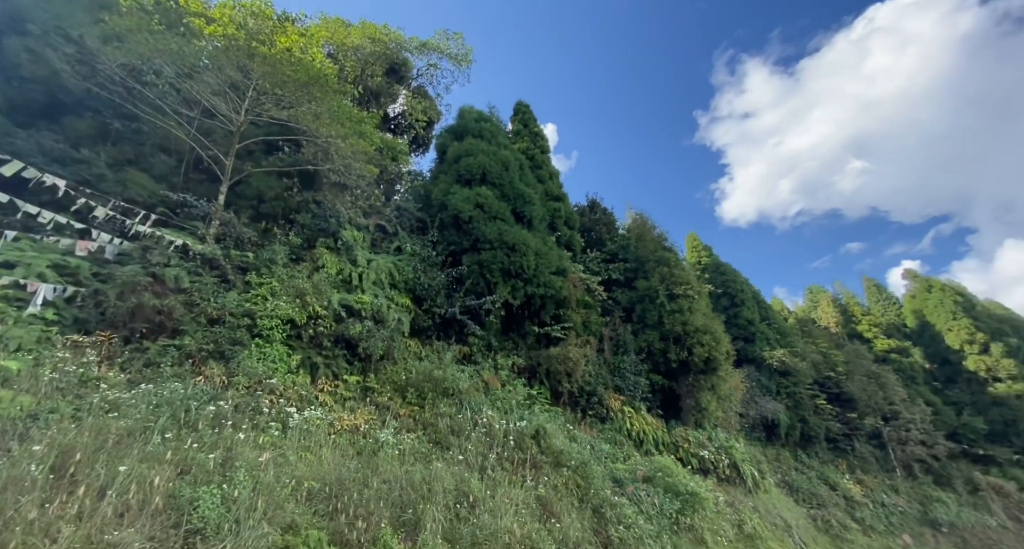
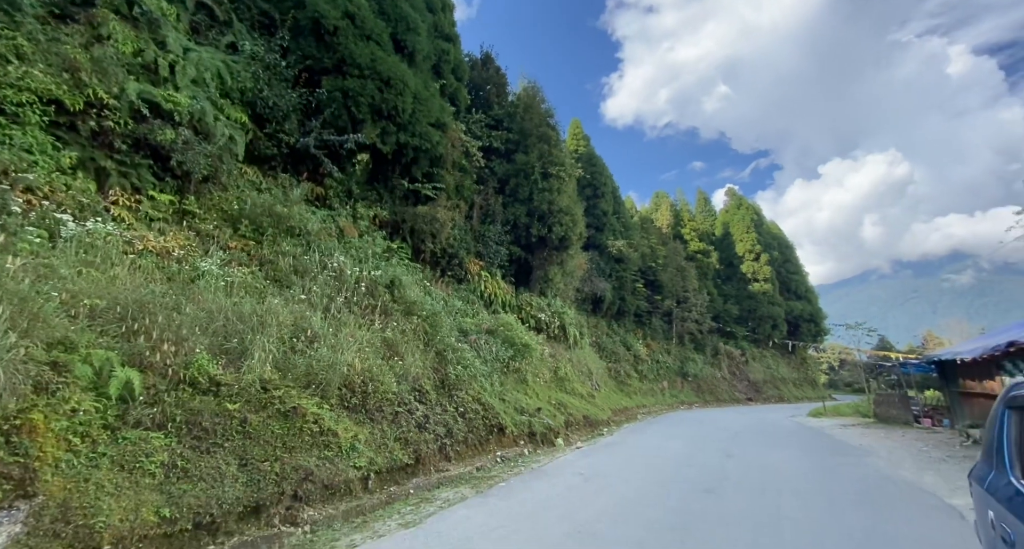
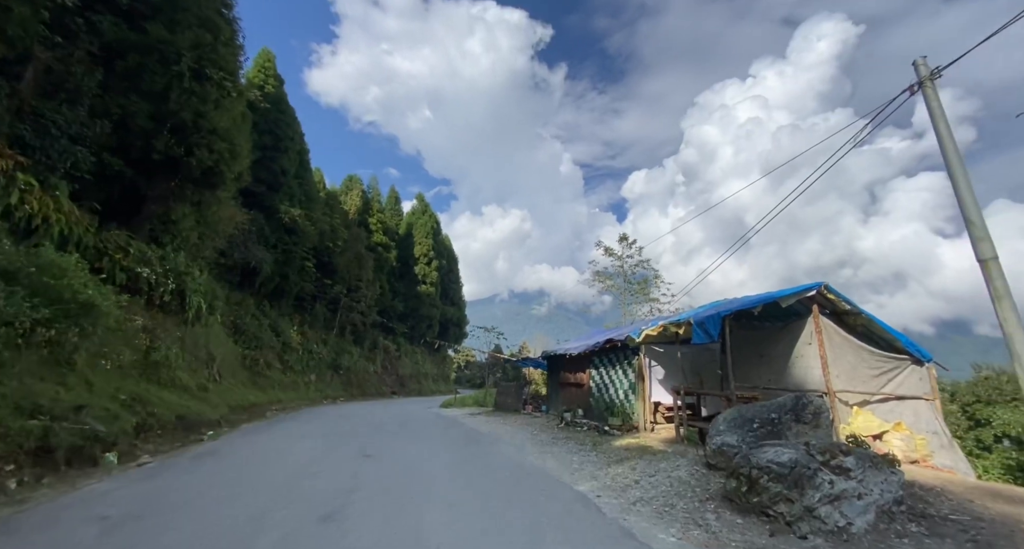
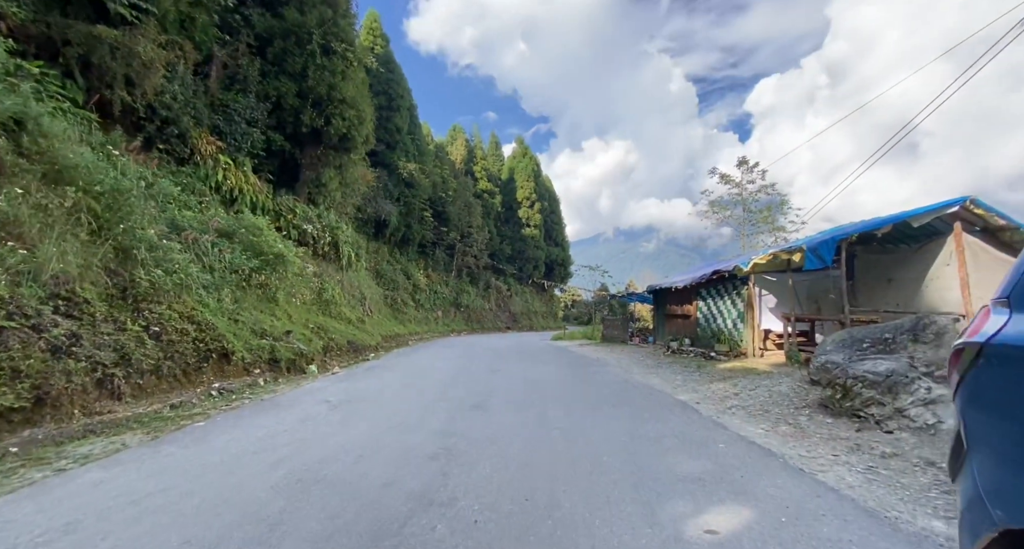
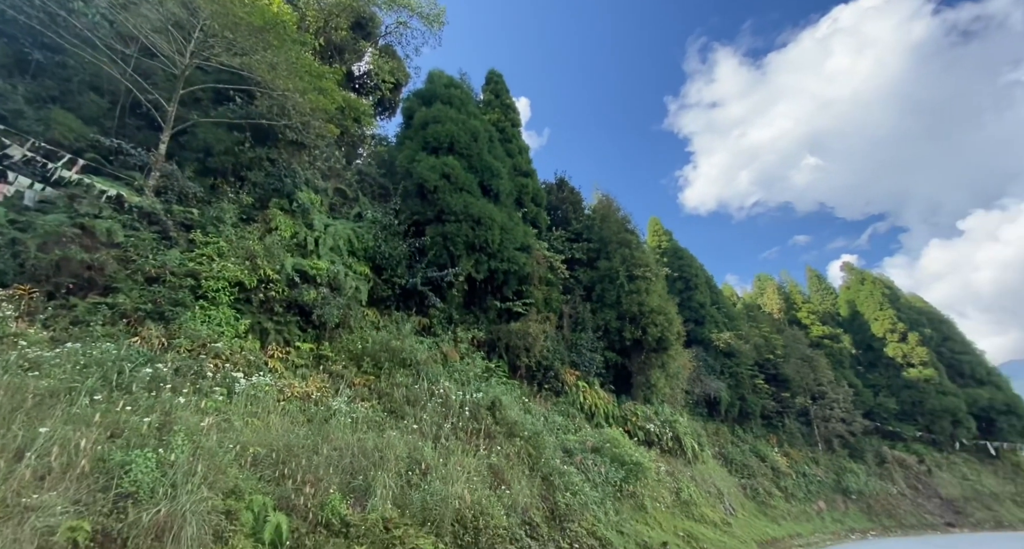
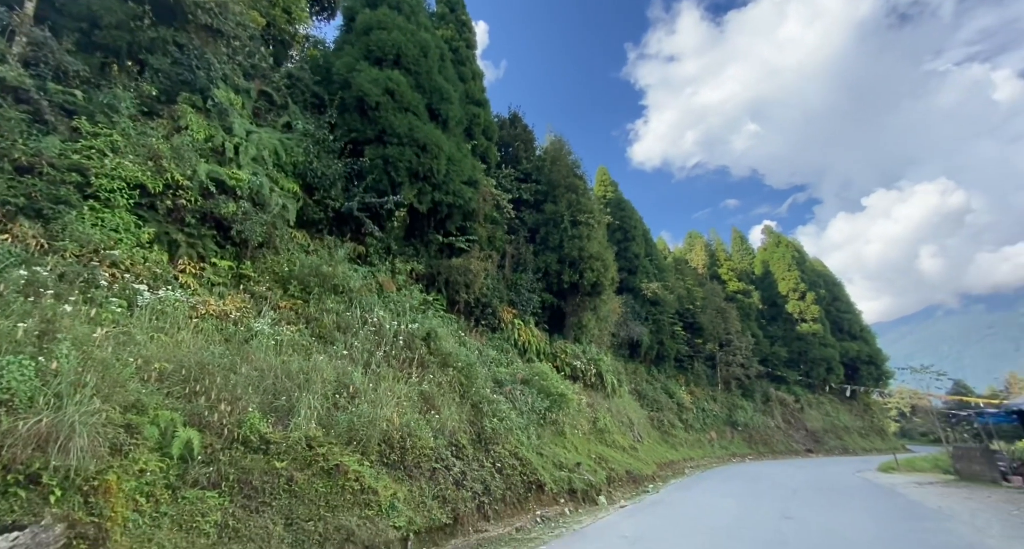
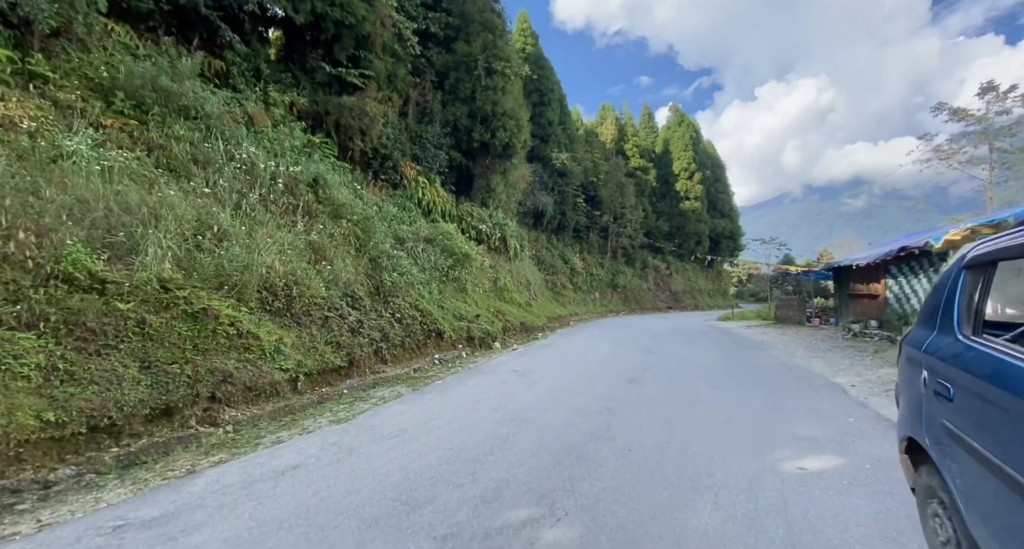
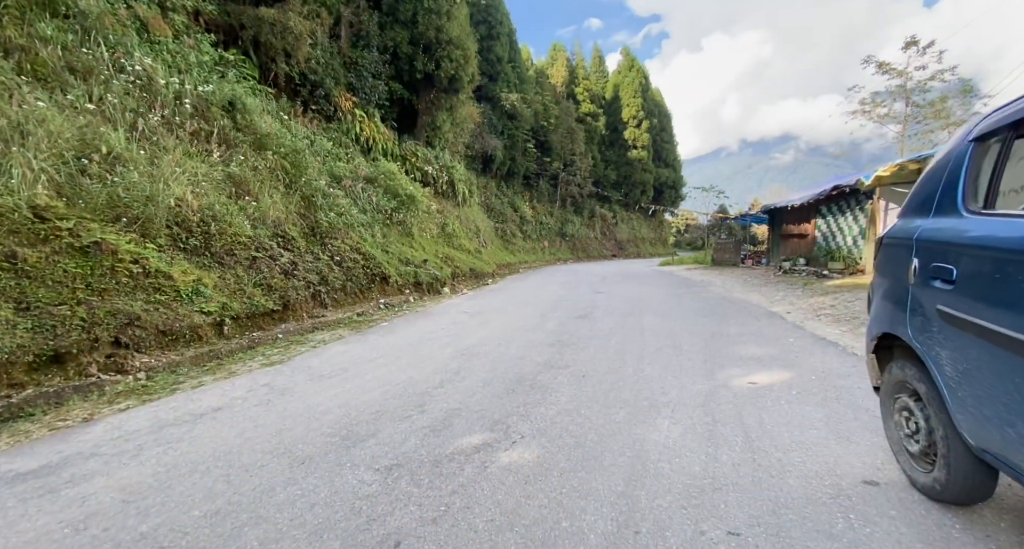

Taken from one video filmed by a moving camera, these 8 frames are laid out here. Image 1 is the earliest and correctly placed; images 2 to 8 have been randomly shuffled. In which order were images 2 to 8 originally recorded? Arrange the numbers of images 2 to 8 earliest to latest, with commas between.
5, 6, 2, 7, 8, 4, 3
